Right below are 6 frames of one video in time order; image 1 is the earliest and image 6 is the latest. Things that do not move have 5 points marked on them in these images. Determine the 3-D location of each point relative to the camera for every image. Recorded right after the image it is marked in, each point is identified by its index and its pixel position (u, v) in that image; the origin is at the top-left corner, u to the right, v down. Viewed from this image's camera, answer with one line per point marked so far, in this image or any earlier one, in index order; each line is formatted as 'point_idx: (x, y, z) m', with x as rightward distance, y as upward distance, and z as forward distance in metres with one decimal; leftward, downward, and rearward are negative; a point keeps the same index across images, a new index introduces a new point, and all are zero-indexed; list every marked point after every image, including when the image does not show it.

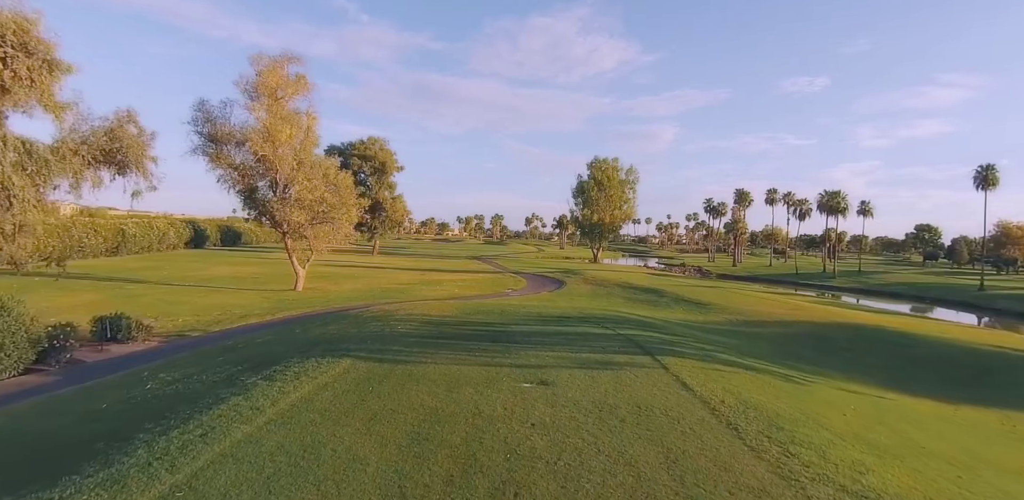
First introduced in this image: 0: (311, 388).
0: (-3.0, -2.1, +7.9) m
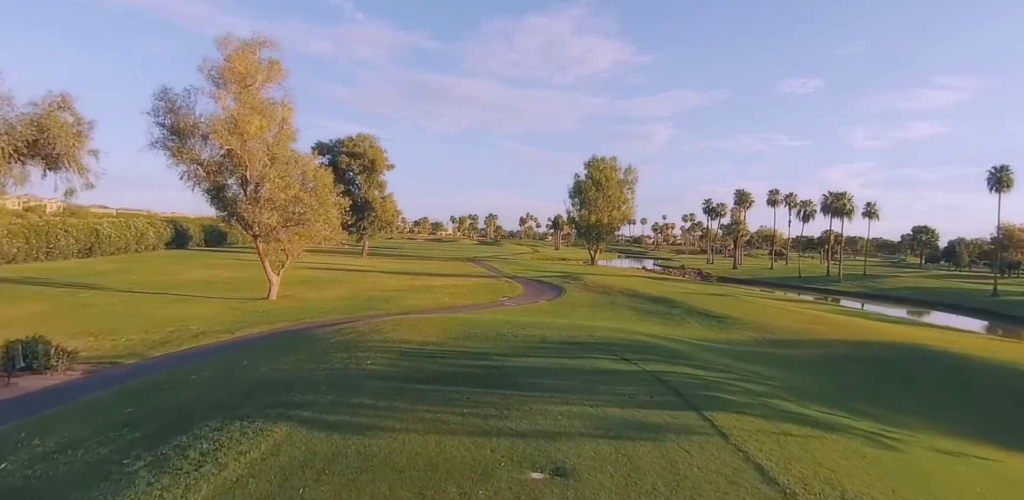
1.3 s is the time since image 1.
0: (-3.0, -2.4, +5.2) m
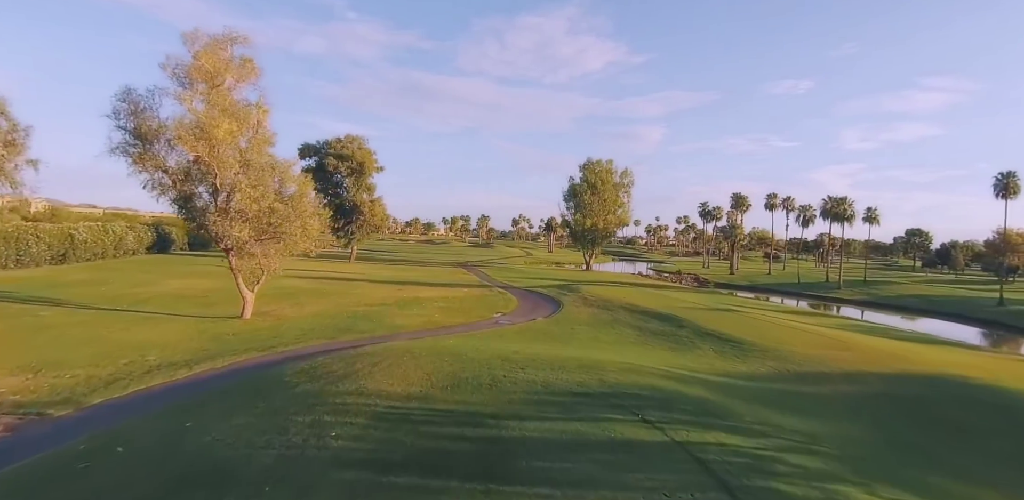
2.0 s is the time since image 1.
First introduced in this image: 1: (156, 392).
0: (-2.9, -3.1, +3.2) m
1: (-9.4, -3.6, +14.0) m
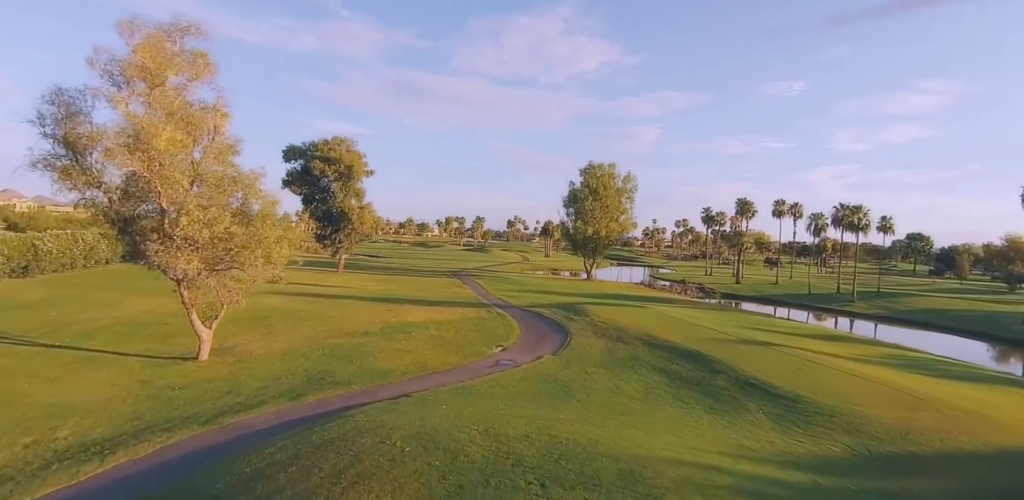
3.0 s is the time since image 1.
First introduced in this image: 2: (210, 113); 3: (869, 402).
0: (-2.5, -4.3, -0.6) m
1: (-9.2, -4.8, +10.2) m
2: (-11.4, +5.1, +19.6) m
3: (+12.6, -5.2, +18.5) m
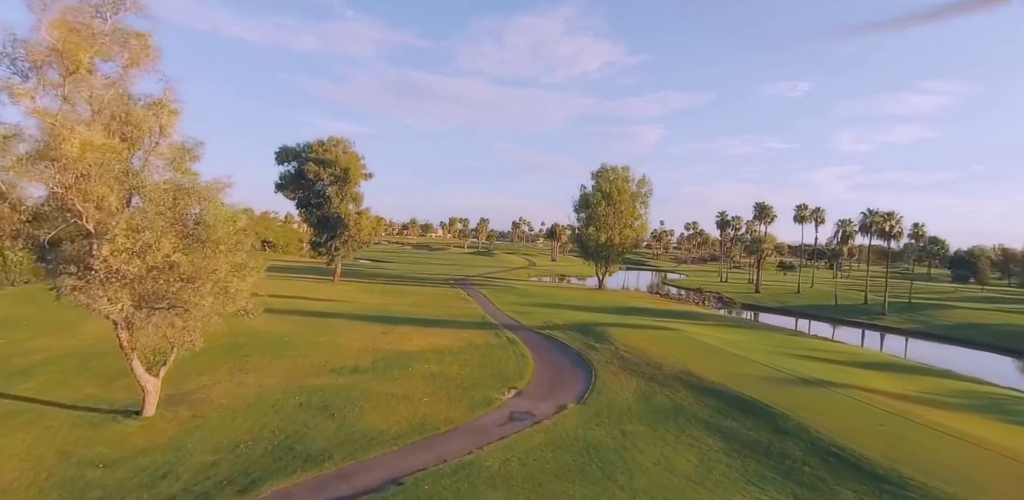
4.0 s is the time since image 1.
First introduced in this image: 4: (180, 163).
0: (-2.0, -5.3, -4.7) m
1: (-8.6, -5.8, +6.2) m
2: (-10.8, +4.1, +15.5) m
3: (+13.2, -6.2, +14.3) m
4: (-10.3, +2.6, +16.0) m
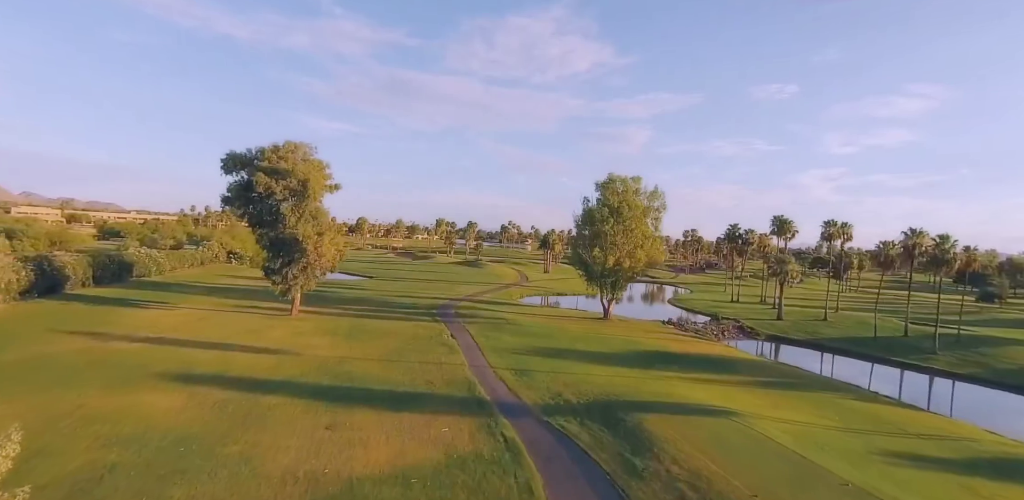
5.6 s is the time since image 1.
0: (-1.2, -8.1, -13.9) m
1: (-8.1, -8.6, -3.2) m
2: (-10.4, +1.4, +6.1) m
3: (+13.6, -9.1, +5.4) m
4: (-9.9, -0.1, +6.5) m
